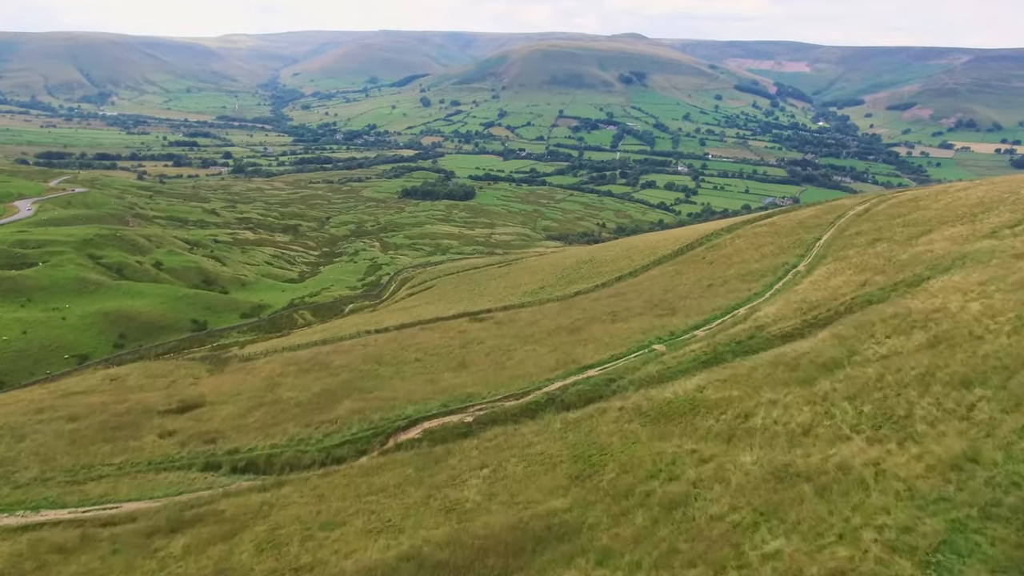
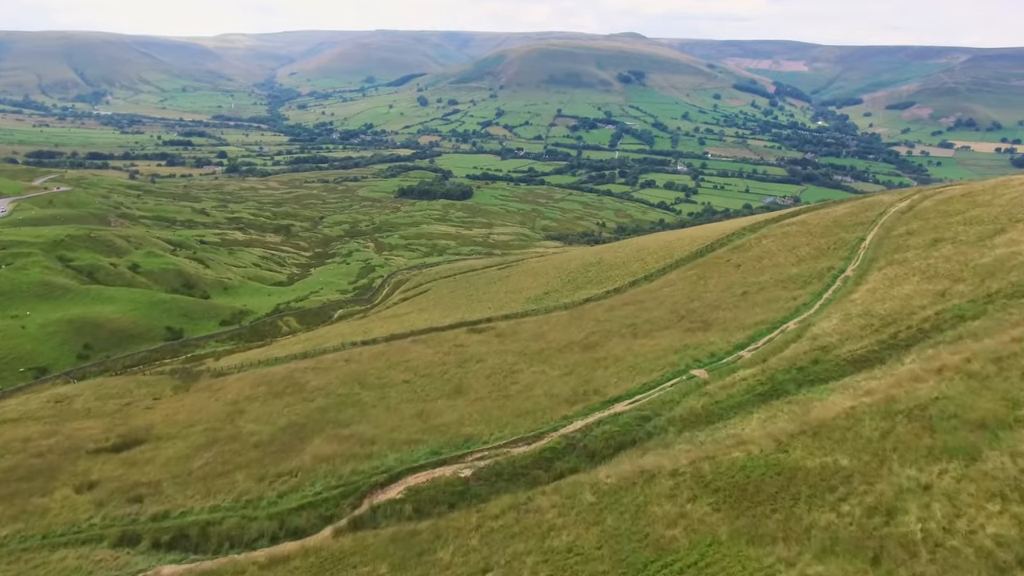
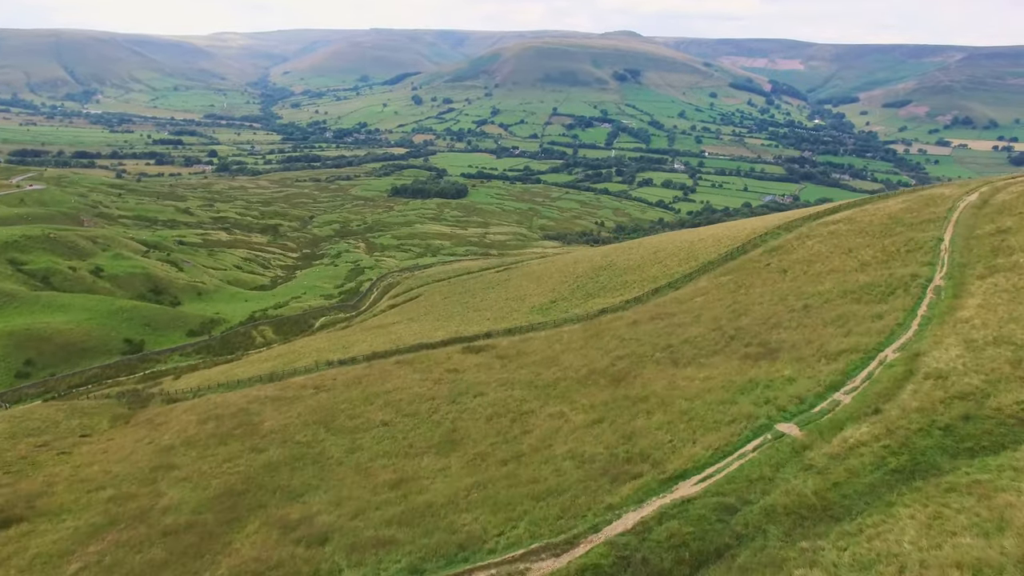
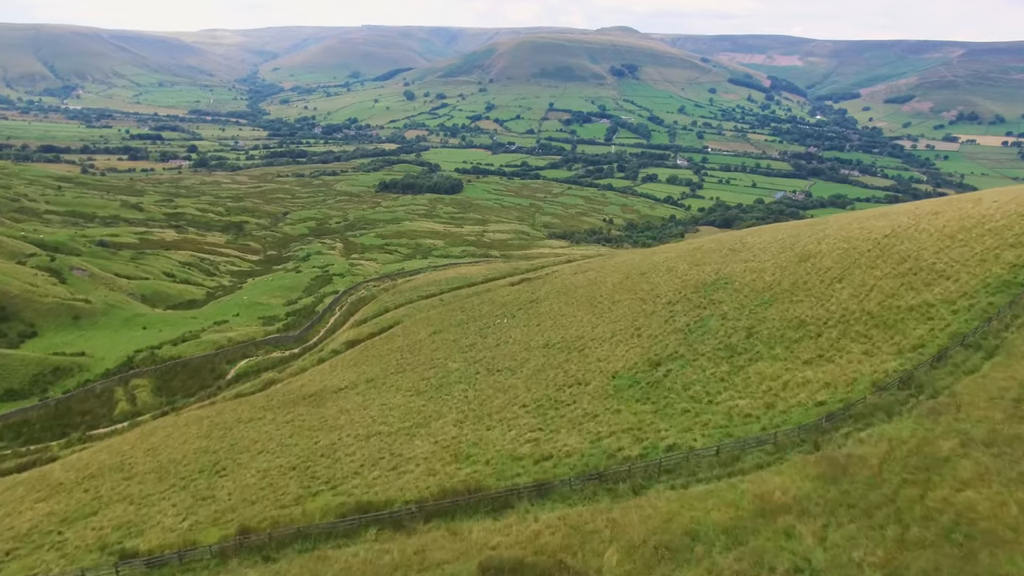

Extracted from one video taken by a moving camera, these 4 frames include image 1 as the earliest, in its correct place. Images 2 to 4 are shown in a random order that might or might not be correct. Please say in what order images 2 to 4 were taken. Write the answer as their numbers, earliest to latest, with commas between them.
2, 3, 4
